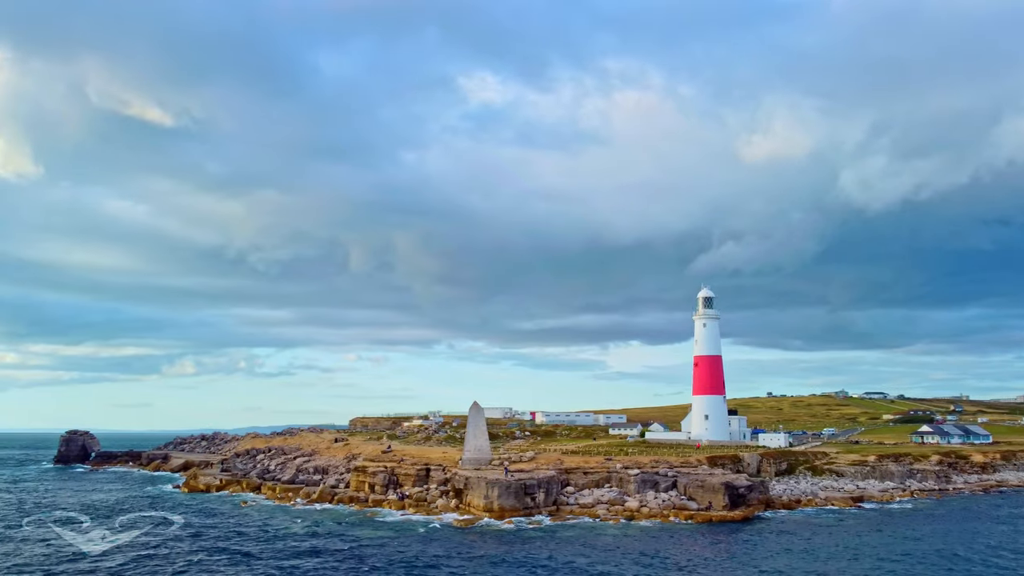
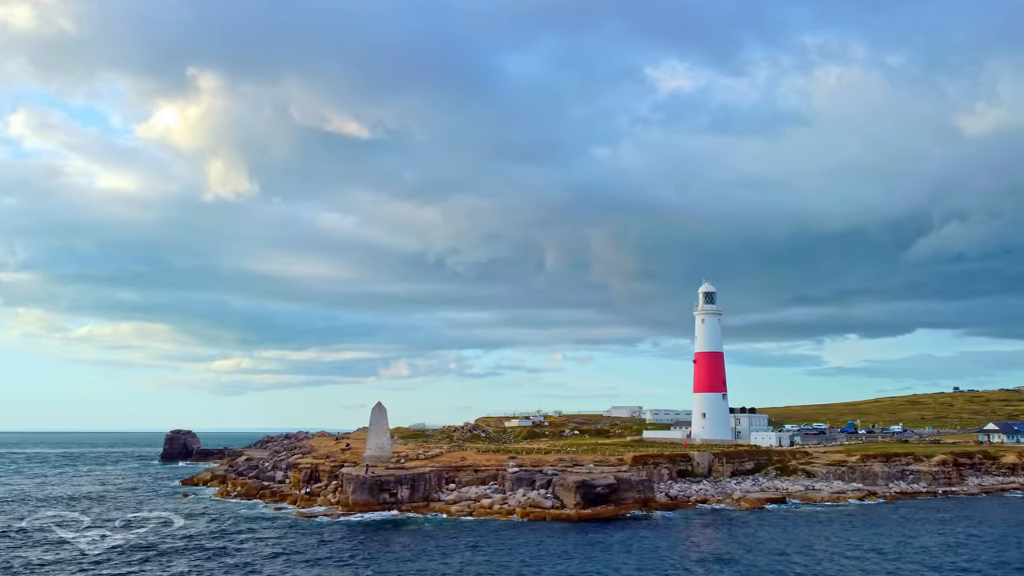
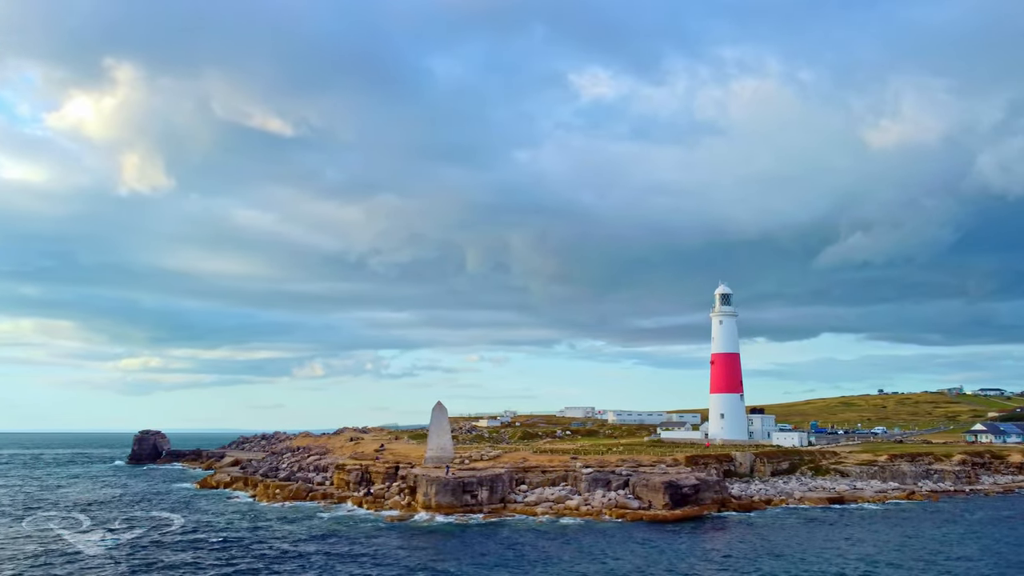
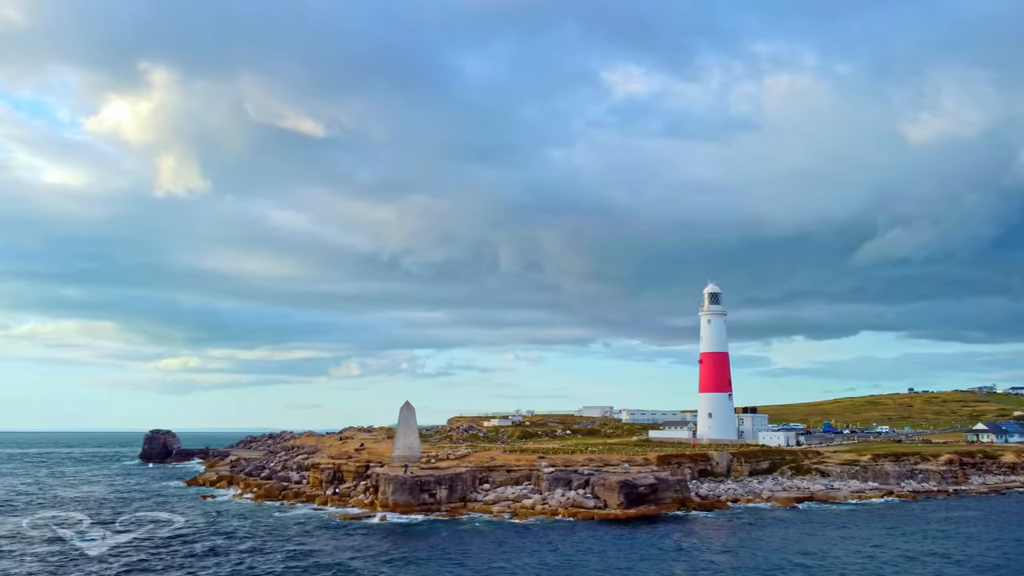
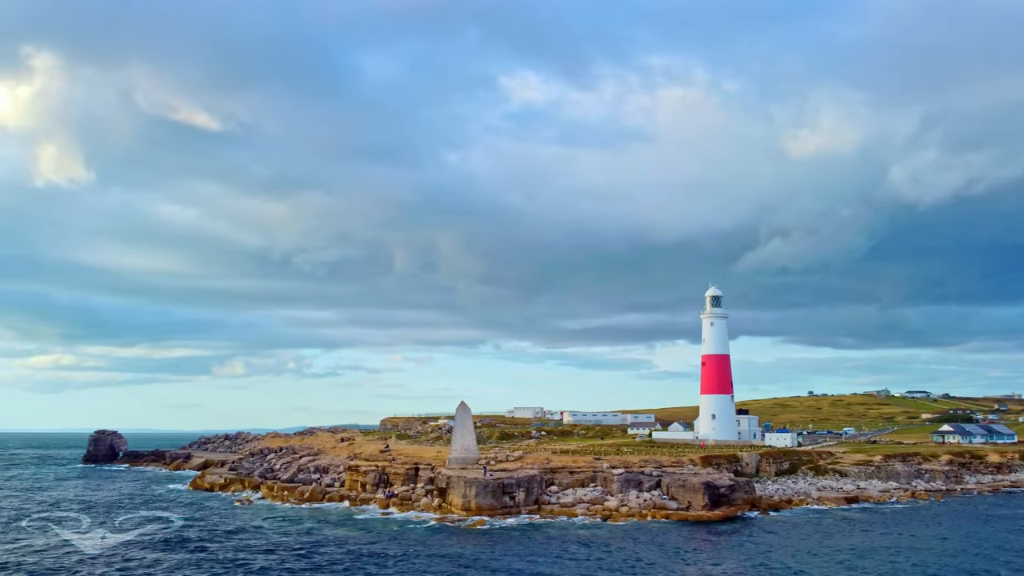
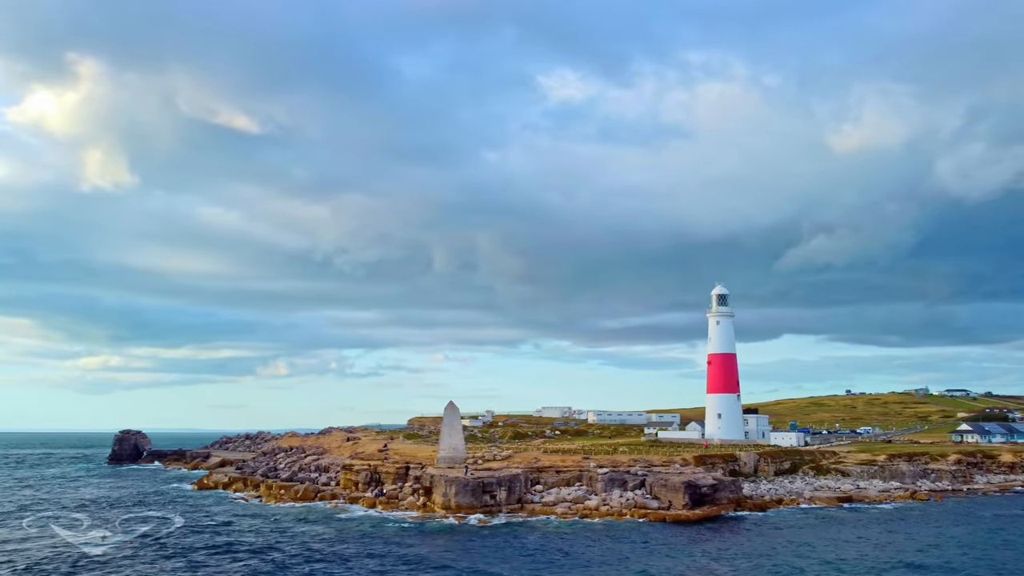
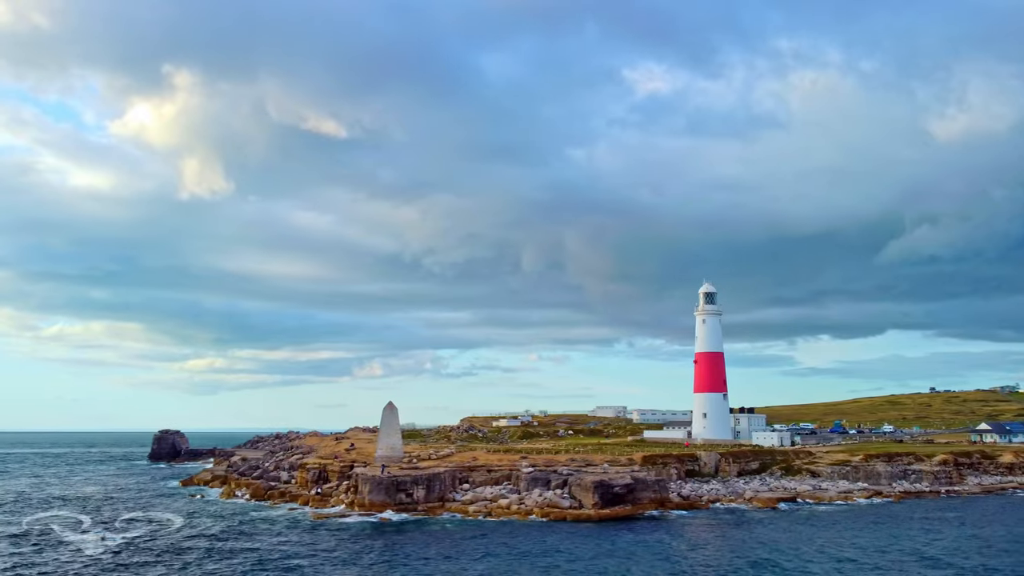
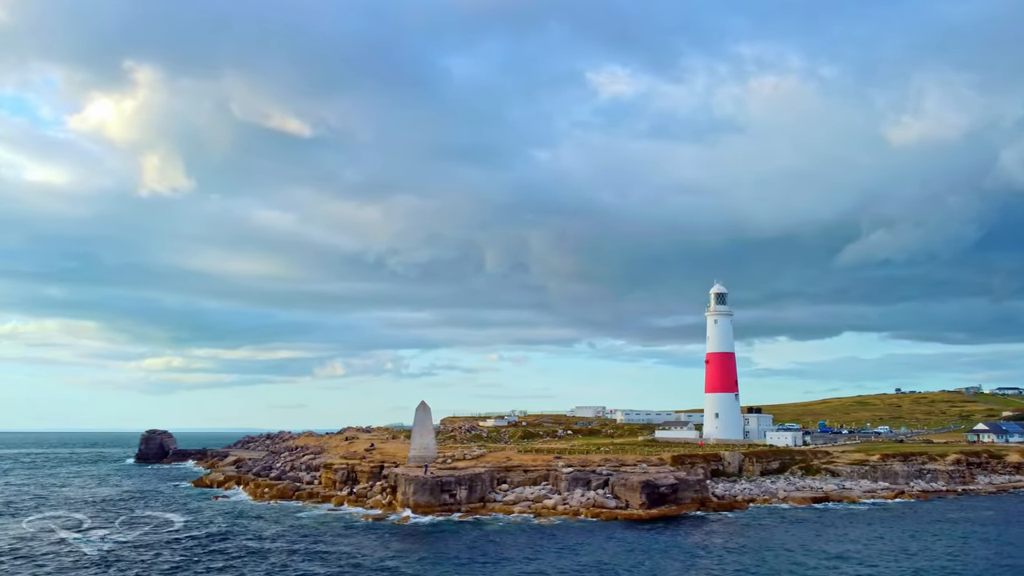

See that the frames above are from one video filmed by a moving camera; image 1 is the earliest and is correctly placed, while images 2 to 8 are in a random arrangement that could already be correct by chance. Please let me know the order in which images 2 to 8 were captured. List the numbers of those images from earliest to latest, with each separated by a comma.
5, 6, 3, 8, 4, 7, 2
